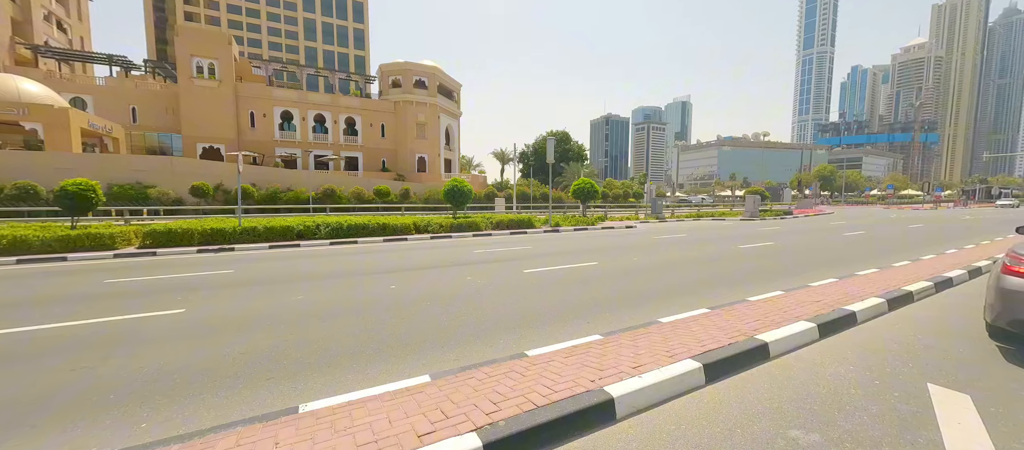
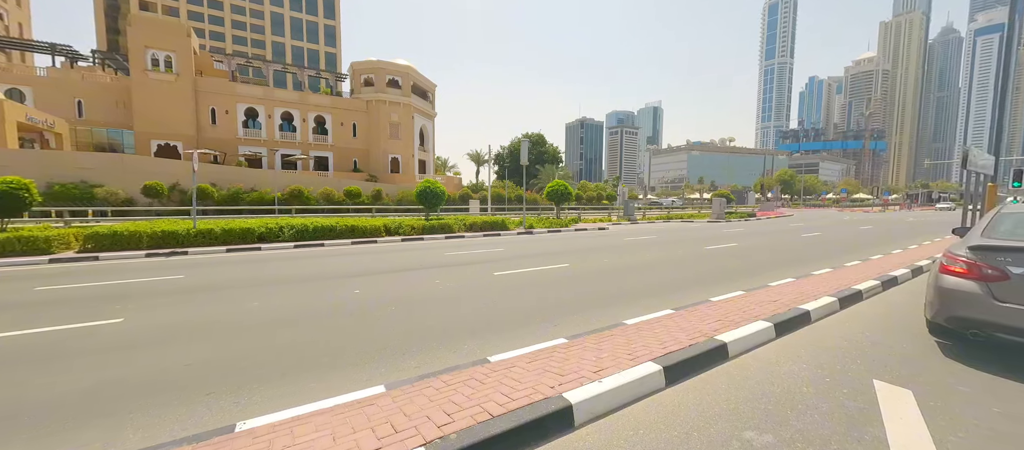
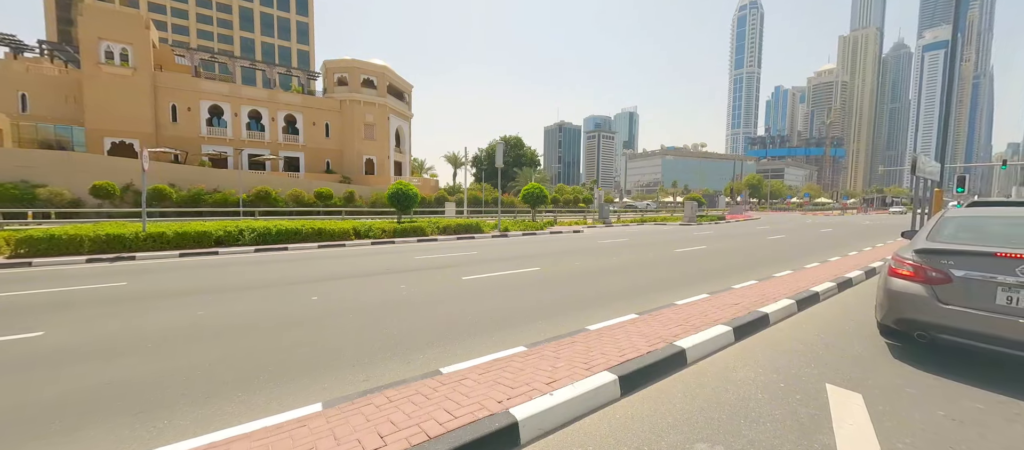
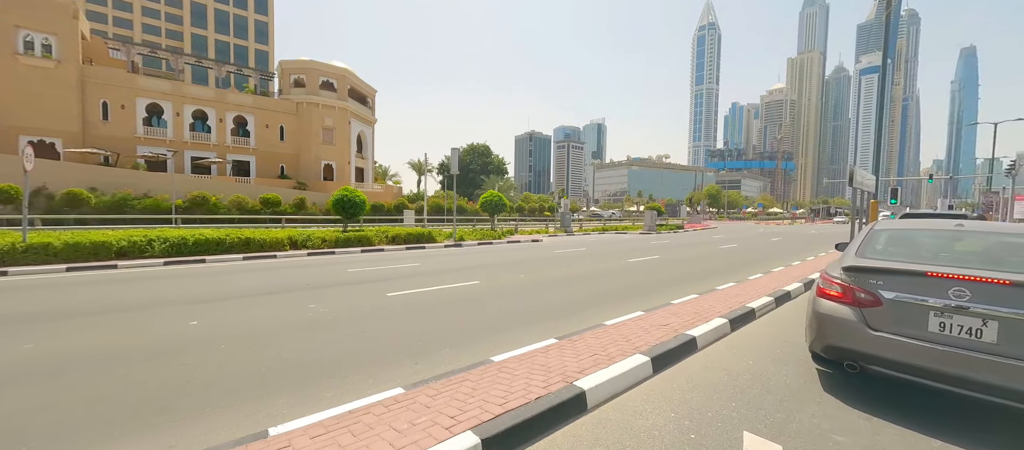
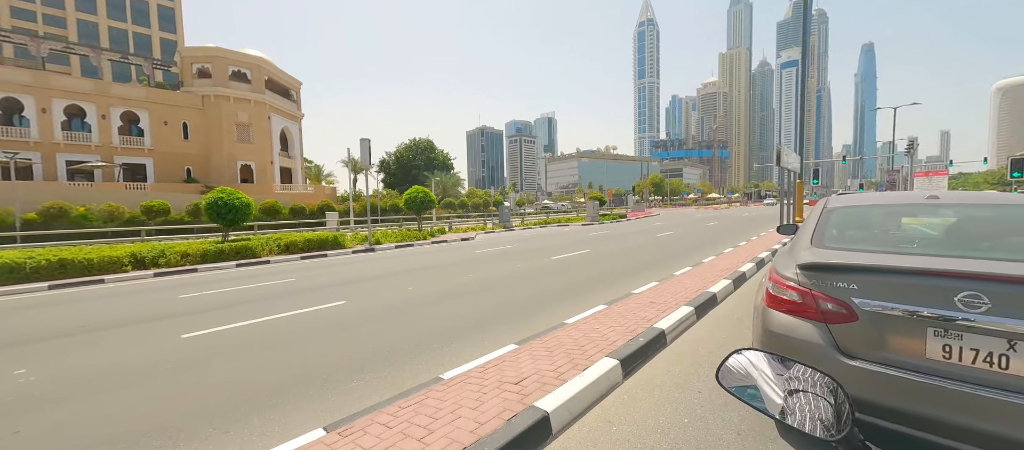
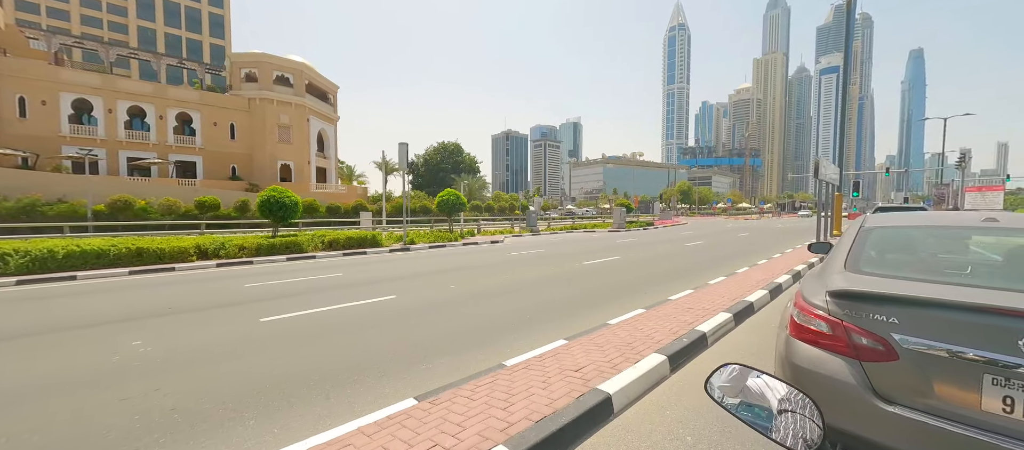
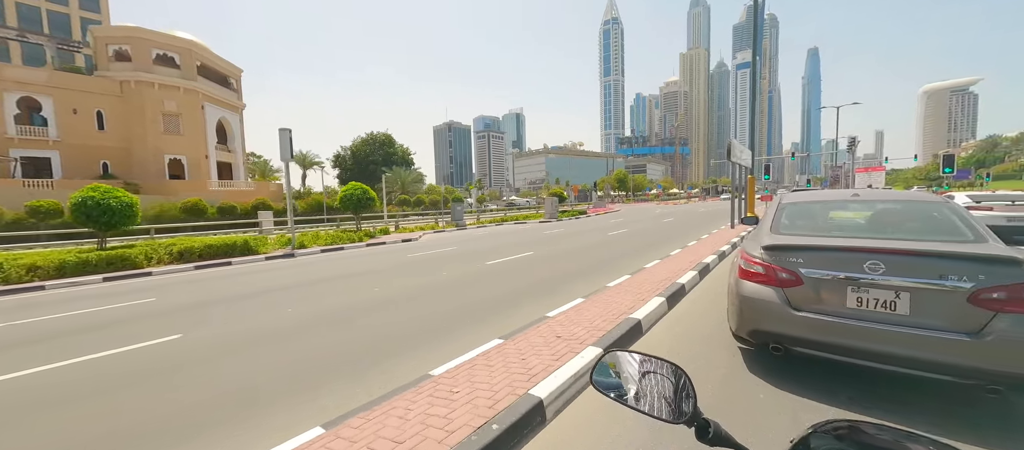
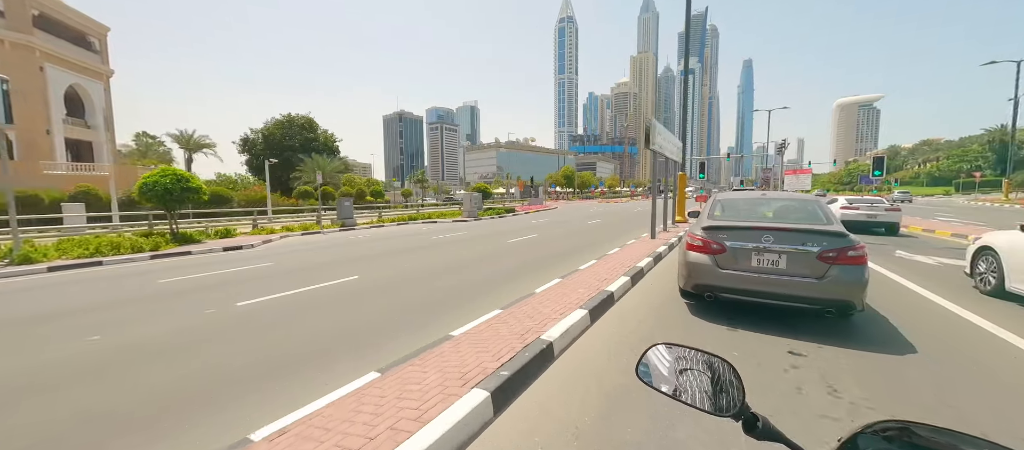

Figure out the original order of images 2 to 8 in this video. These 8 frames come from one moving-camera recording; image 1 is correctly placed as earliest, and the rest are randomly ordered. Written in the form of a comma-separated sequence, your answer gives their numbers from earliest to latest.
2, 3, 4, 6, 5, 7, 8
